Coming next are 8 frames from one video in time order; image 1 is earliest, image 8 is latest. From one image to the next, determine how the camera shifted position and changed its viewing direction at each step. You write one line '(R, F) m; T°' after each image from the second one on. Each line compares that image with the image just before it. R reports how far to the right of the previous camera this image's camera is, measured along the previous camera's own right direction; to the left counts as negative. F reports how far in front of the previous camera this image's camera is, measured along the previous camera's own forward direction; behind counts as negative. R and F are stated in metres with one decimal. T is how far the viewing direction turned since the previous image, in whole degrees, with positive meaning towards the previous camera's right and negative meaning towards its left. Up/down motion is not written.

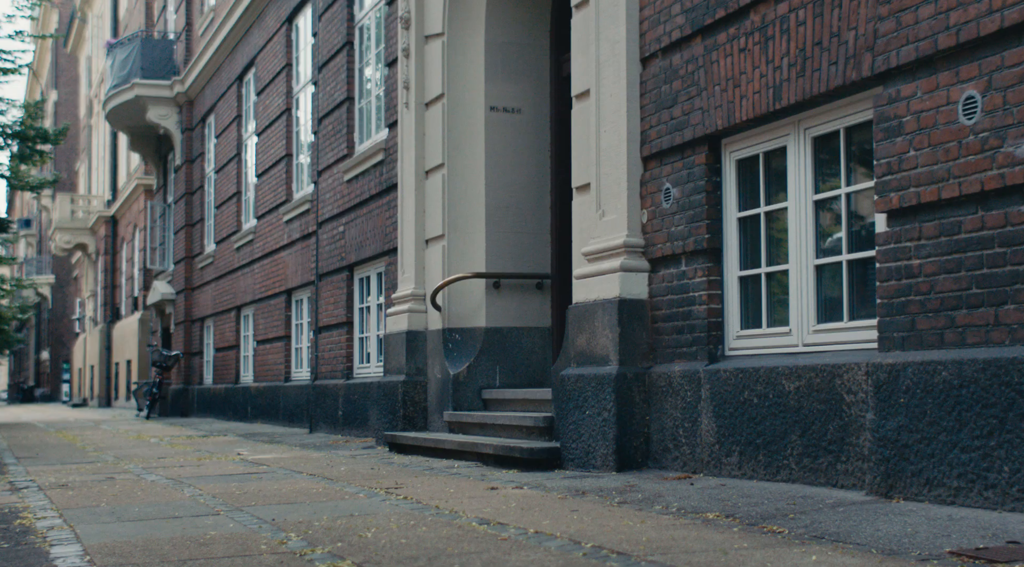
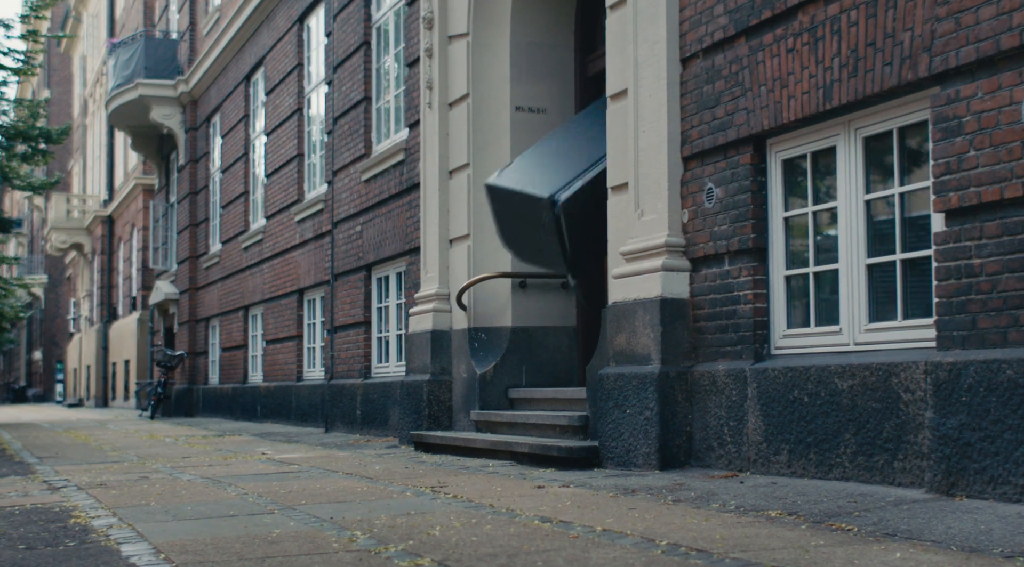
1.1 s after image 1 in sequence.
(-0.3, 0.0) m; 0°
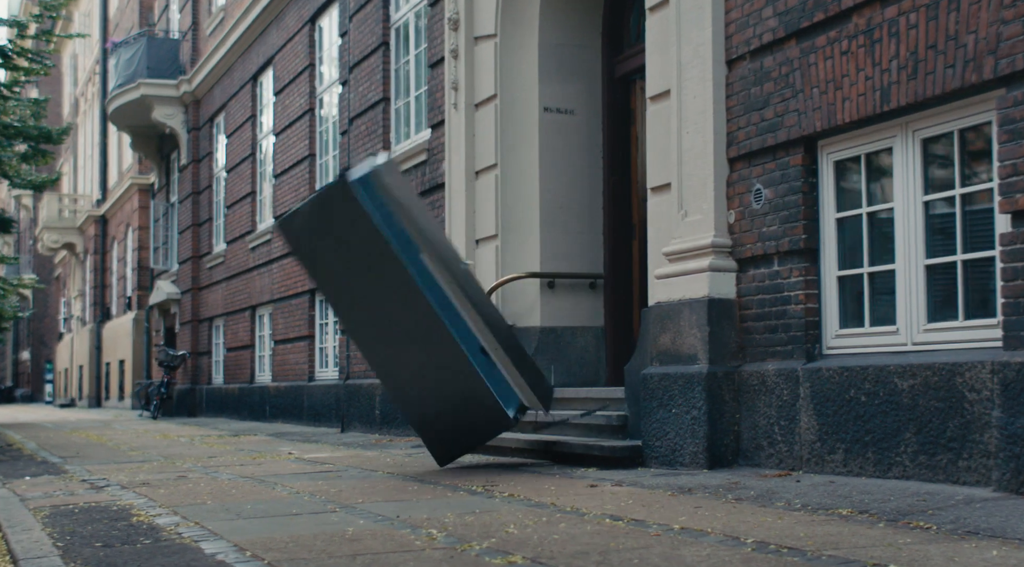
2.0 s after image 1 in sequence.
(-0.3, 0.0) m; 0°
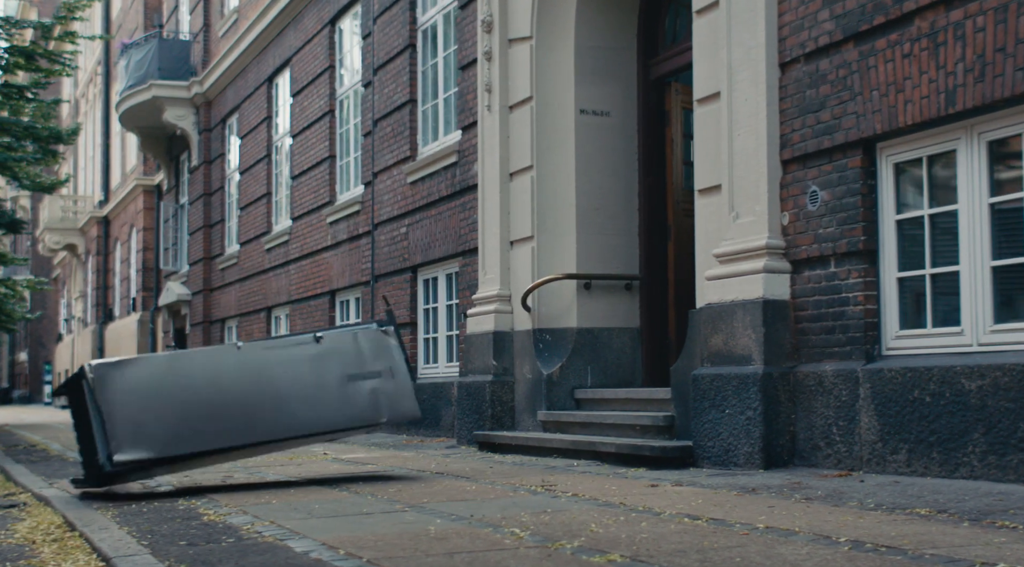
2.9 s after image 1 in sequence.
(-0.3, 0.0) m; 0°
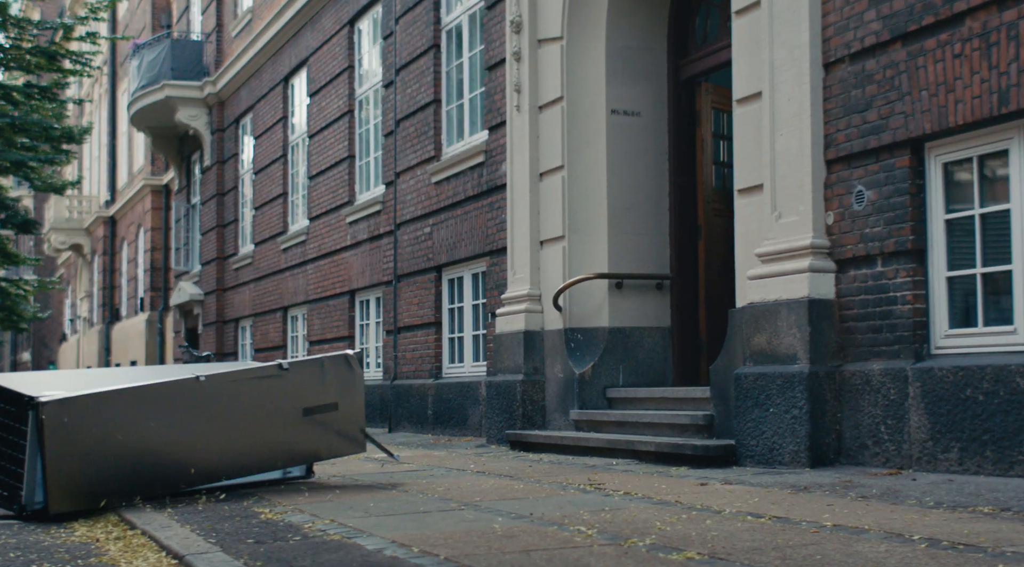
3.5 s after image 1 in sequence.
(-0.2, 0.0) m; 0°
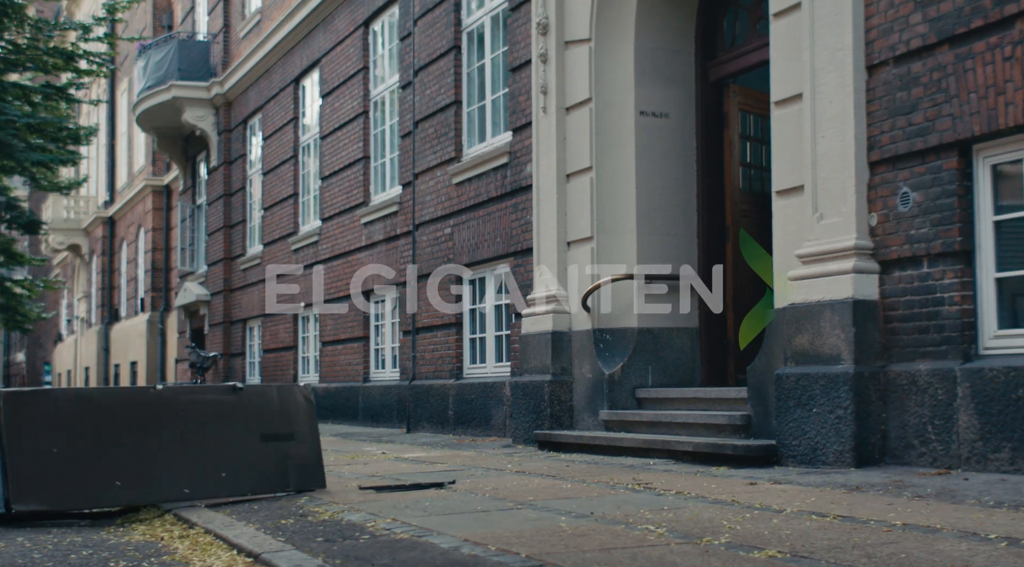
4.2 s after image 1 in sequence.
(-0.3, 0.0) m; 0°
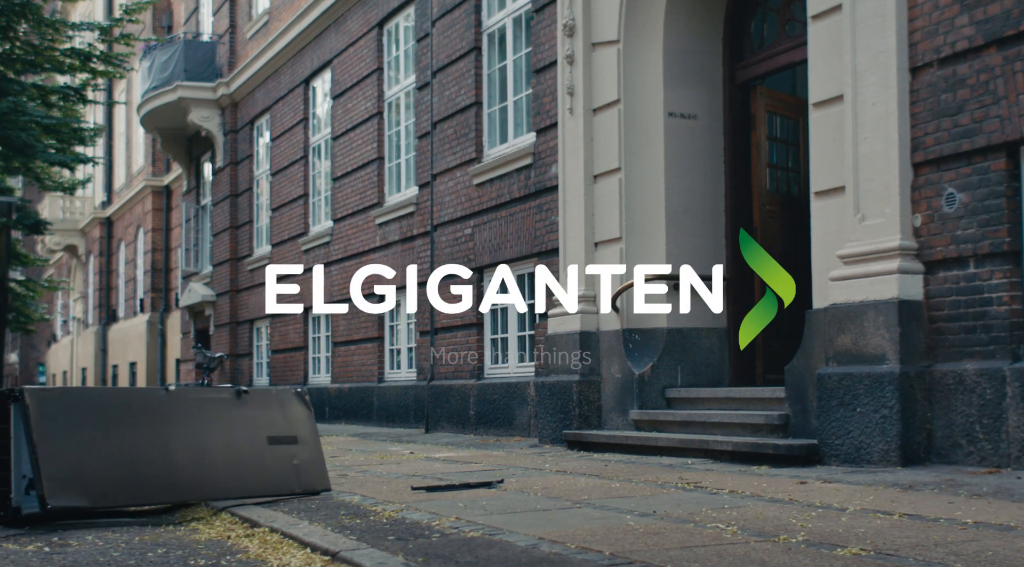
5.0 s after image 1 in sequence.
(-0.3, 0.0) m; 0°
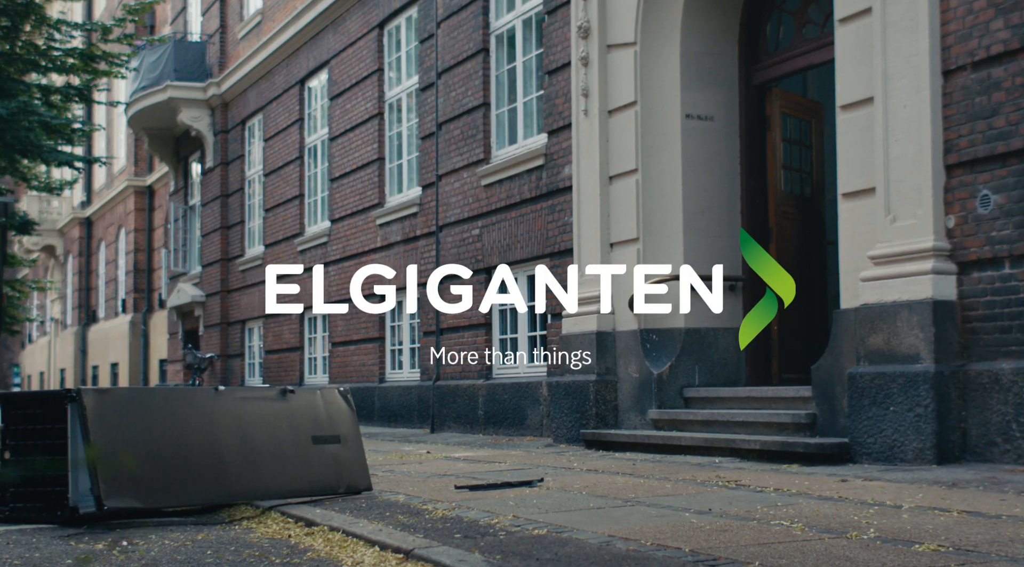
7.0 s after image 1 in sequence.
(-0.4, 0.0) m; +1°
